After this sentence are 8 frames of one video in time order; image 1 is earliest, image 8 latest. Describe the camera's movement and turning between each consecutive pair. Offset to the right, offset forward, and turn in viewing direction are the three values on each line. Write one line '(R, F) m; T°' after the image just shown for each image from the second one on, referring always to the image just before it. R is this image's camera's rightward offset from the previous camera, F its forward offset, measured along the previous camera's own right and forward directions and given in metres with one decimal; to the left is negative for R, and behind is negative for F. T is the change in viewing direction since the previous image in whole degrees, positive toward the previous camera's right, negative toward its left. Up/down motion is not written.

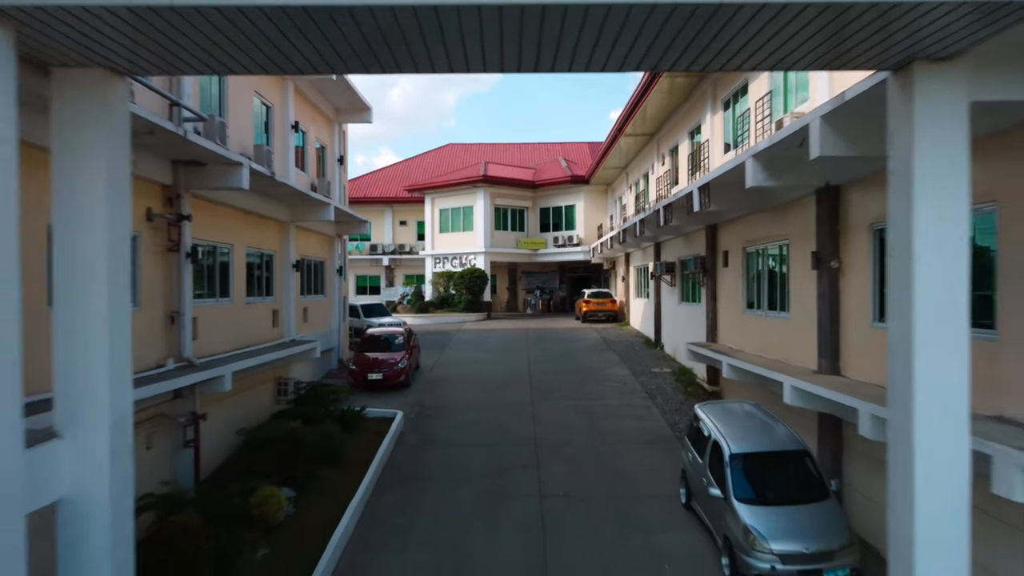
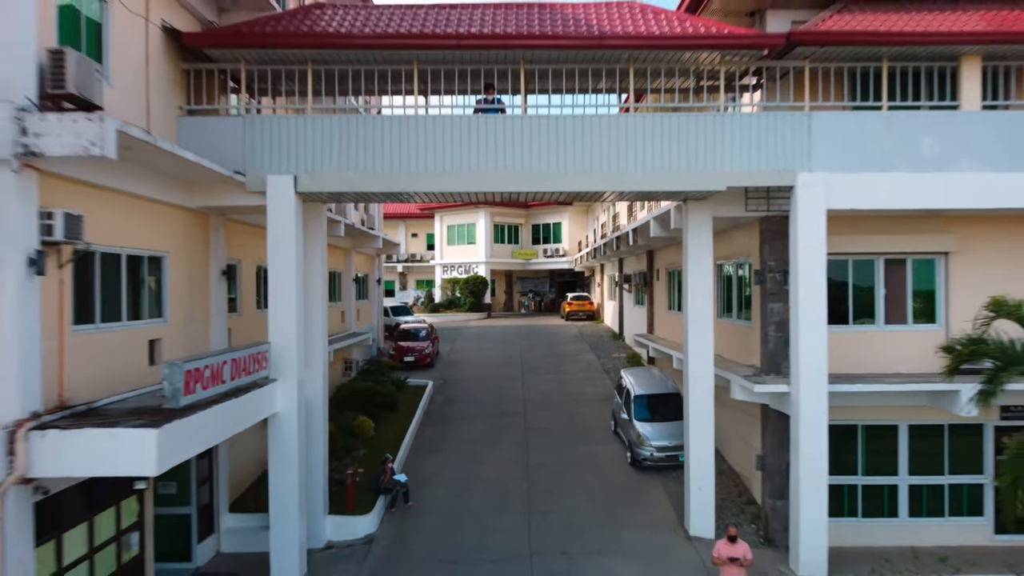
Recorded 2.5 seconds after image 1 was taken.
(0.0, -5.4) m; 0°
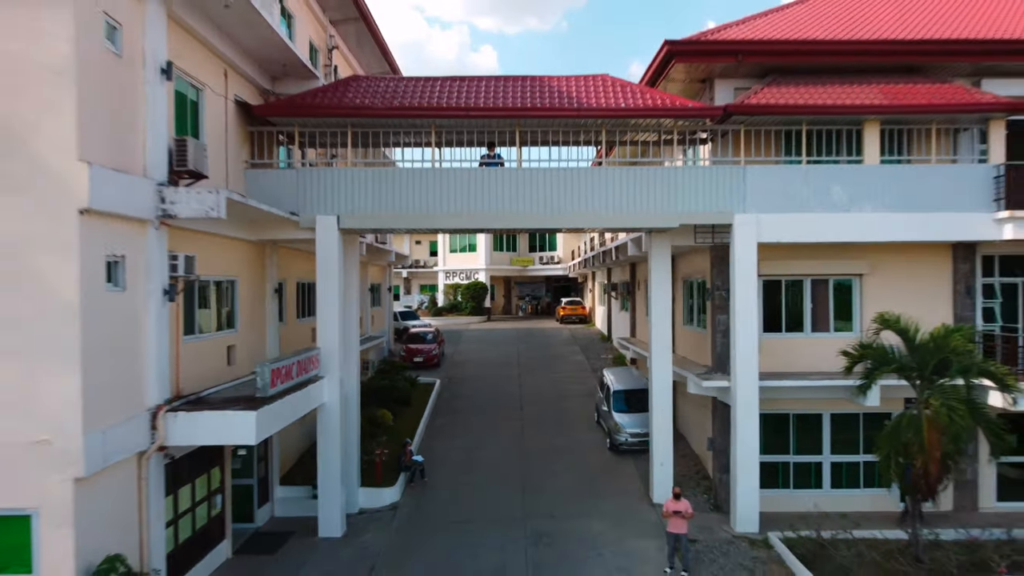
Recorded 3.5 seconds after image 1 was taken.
(0.0, -2.4) m; 0°
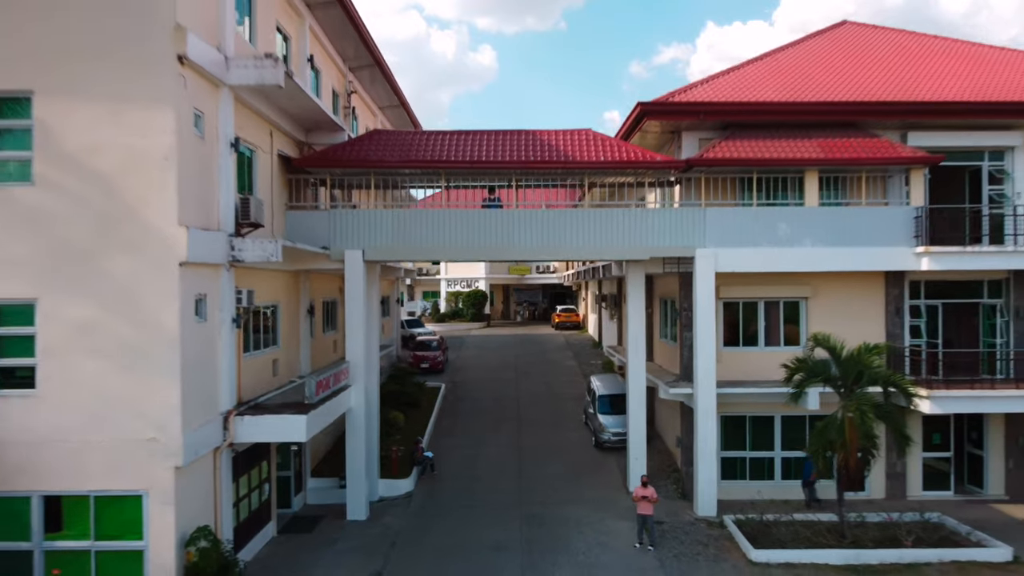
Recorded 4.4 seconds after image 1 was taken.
(0.0, -2.1) m; 0°
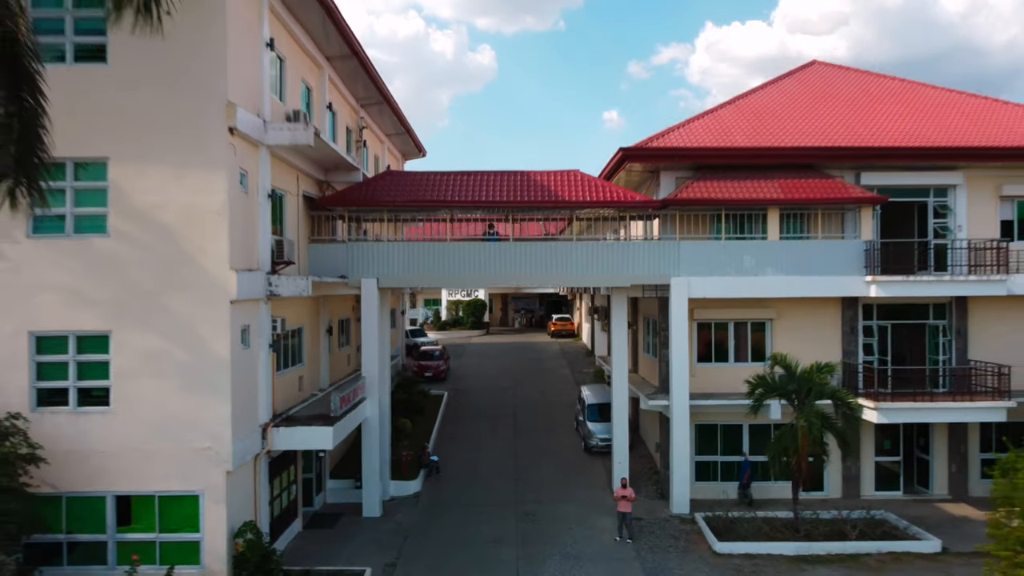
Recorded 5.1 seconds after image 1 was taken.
(0.0, -1.8) m; 0°
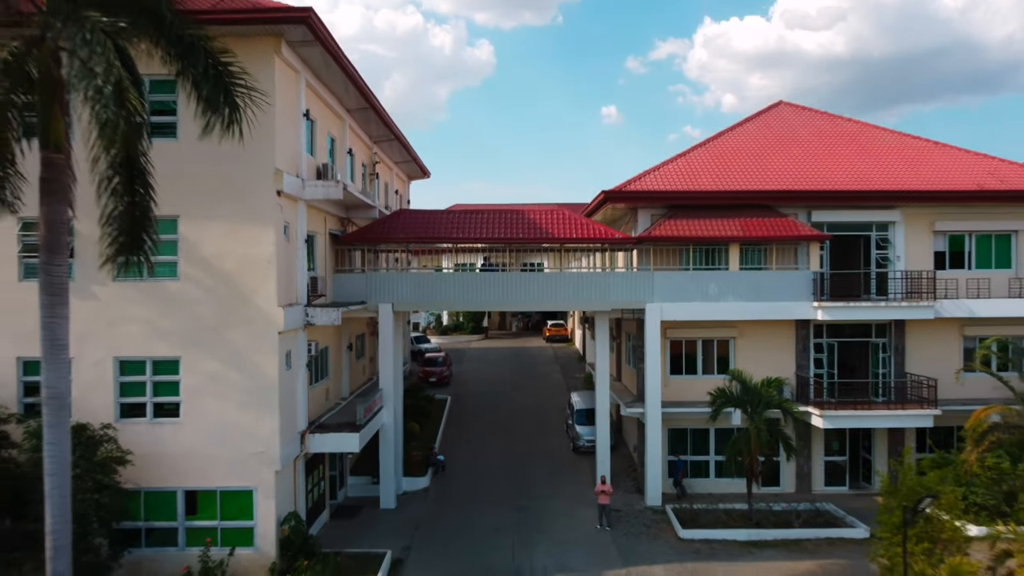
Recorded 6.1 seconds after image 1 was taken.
(0.0, -2.4) m; 0°
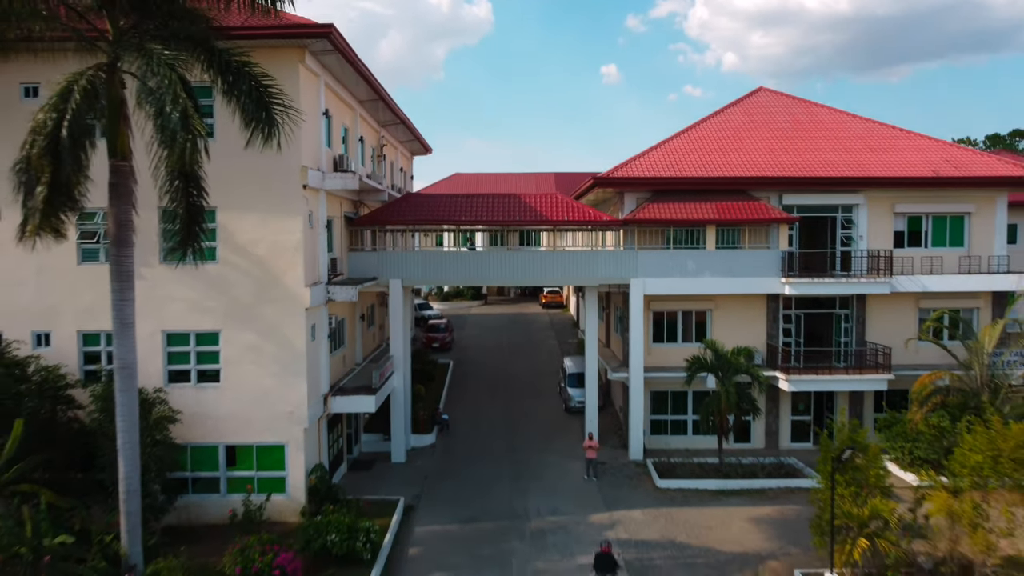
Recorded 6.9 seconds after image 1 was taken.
(0.0, -1.9) m; 0°
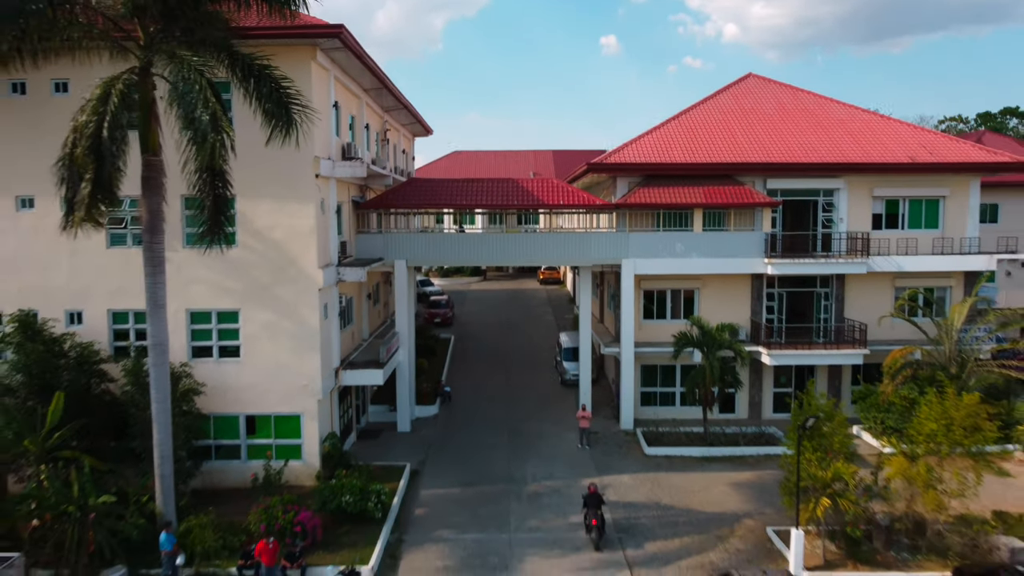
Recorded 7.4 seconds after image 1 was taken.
(0.0, -1.2) m; 0°
